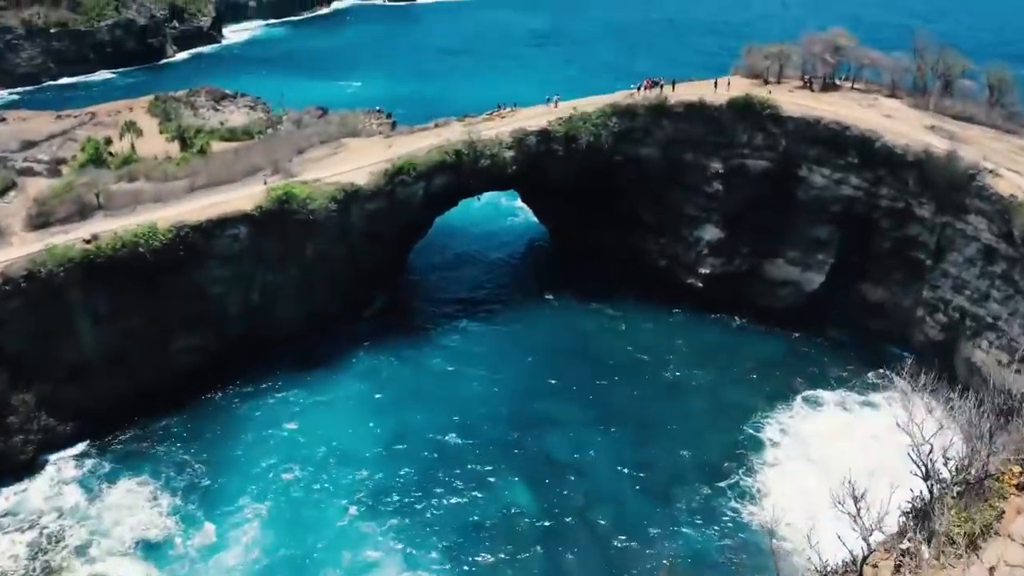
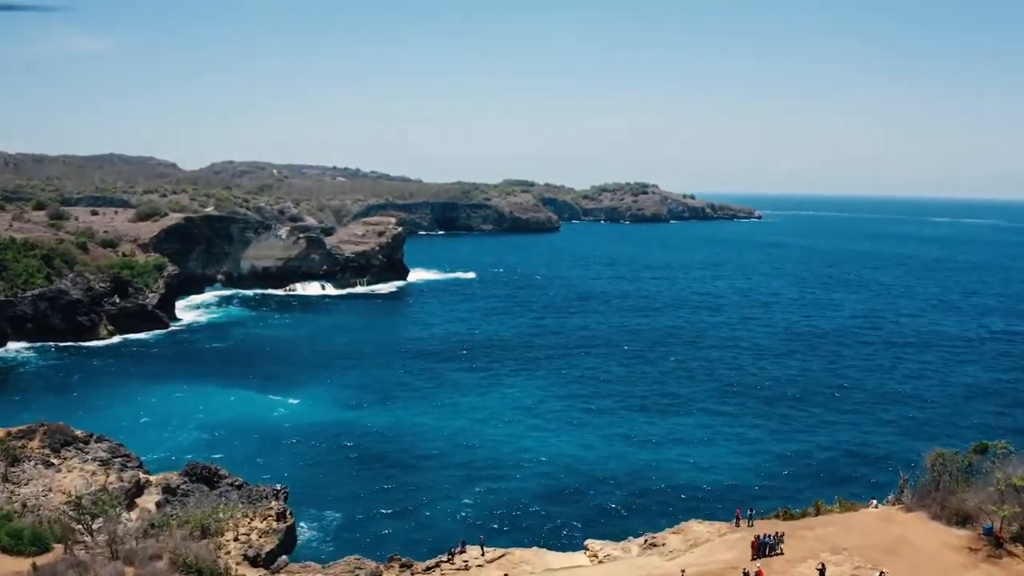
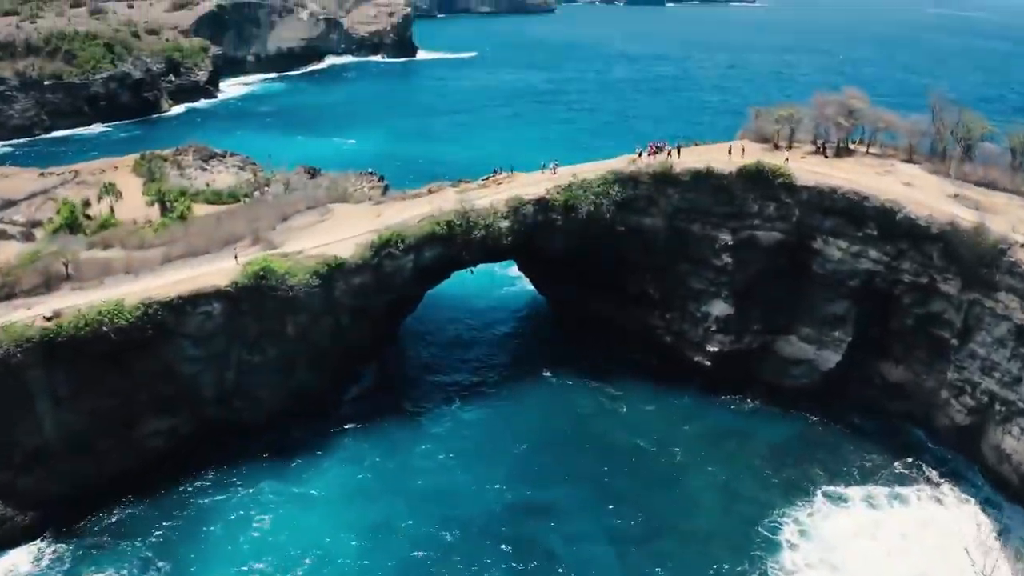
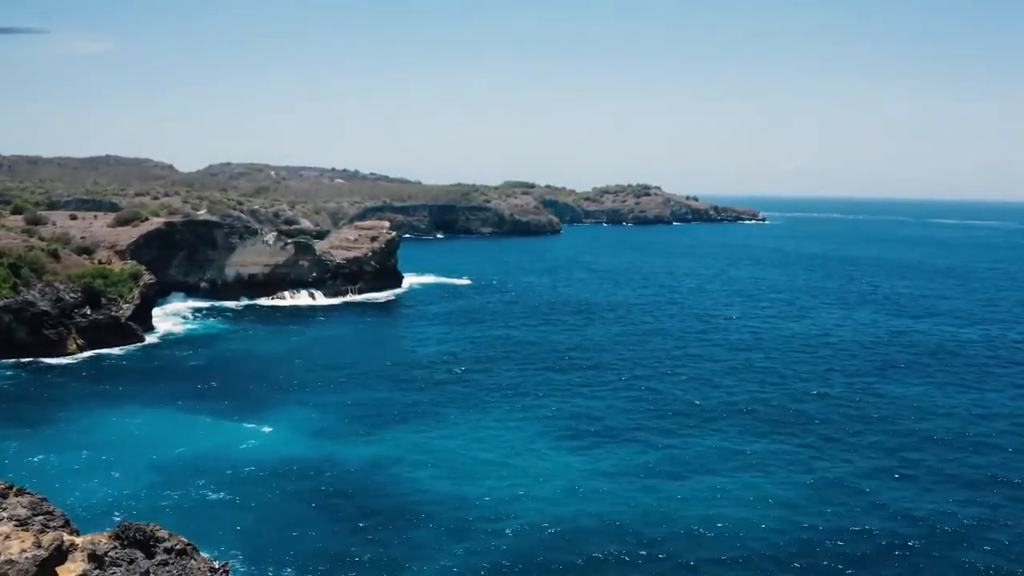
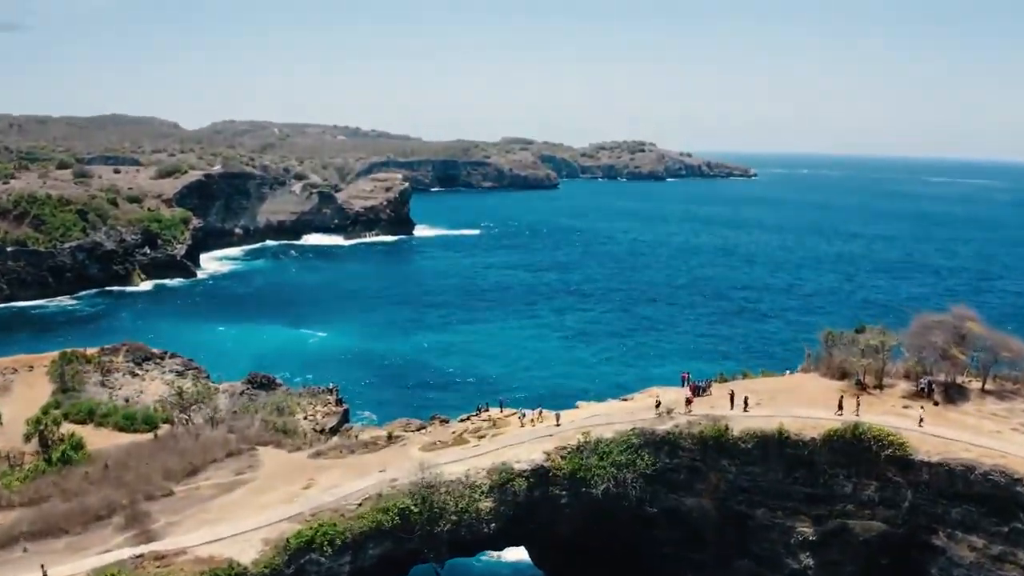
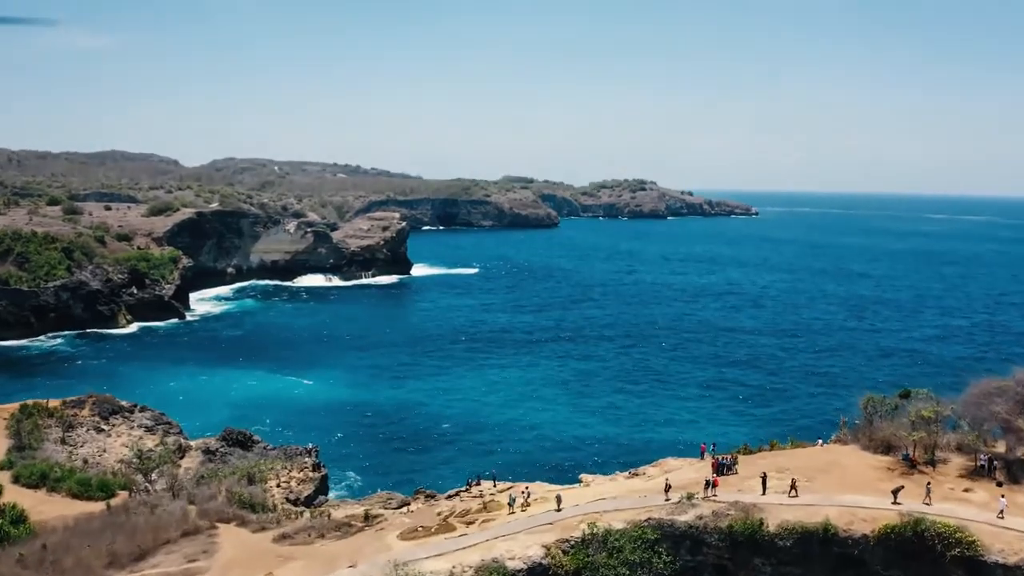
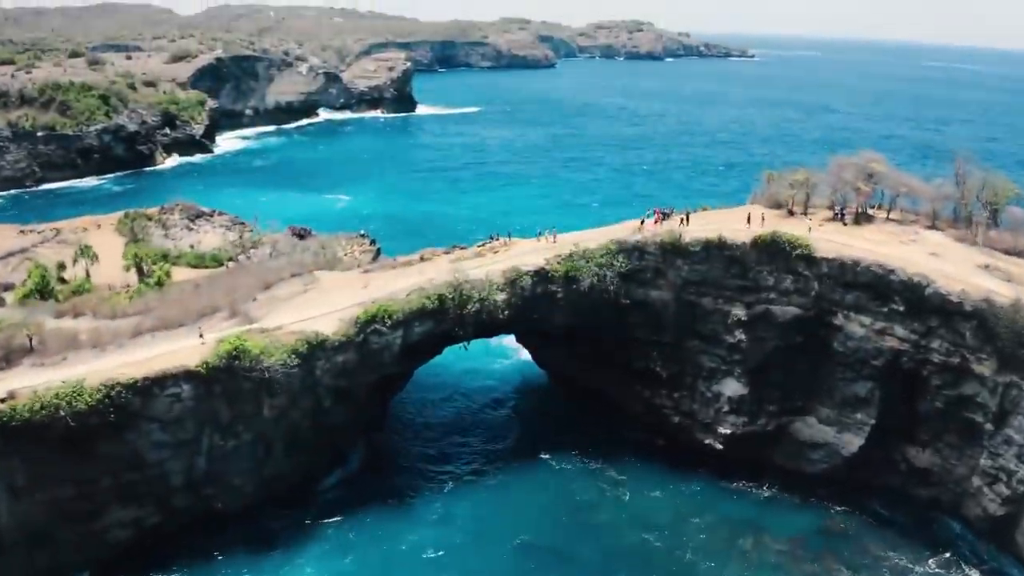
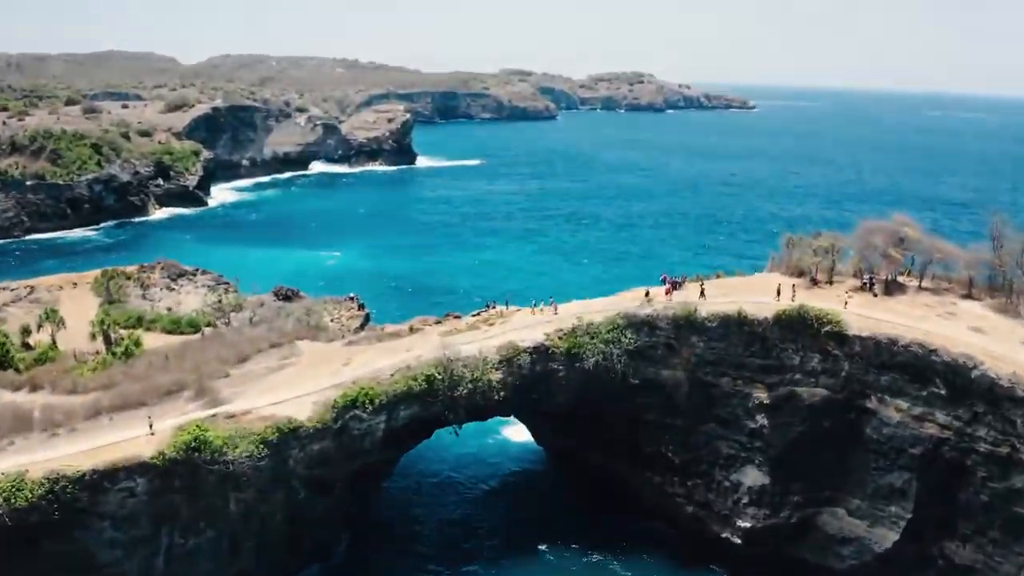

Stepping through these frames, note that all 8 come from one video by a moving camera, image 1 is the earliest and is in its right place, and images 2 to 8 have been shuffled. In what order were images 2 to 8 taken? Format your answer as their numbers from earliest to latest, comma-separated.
3, 7, 8, 5, 6, 2, 4
